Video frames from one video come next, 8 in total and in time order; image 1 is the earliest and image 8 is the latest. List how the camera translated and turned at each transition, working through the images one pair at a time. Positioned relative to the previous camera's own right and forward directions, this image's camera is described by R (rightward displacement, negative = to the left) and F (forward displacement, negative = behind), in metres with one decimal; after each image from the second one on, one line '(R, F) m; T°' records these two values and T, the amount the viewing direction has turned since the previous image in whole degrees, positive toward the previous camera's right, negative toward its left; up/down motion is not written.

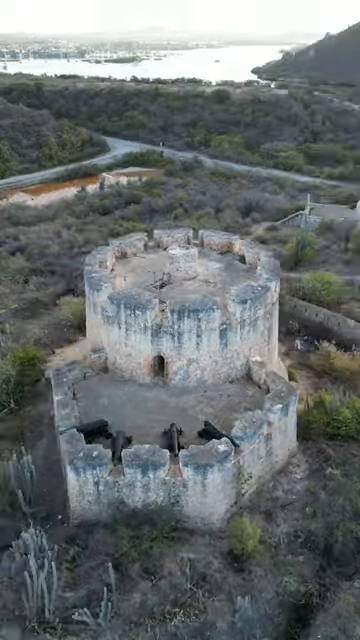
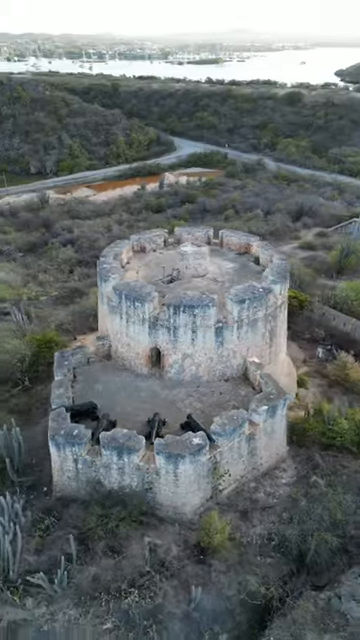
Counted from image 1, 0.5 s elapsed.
(+1.4, -0.2) m; -7°
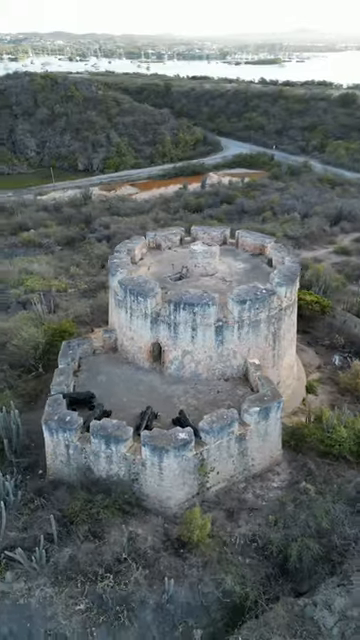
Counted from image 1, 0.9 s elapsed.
(+0.9, -0.1) m; -5°
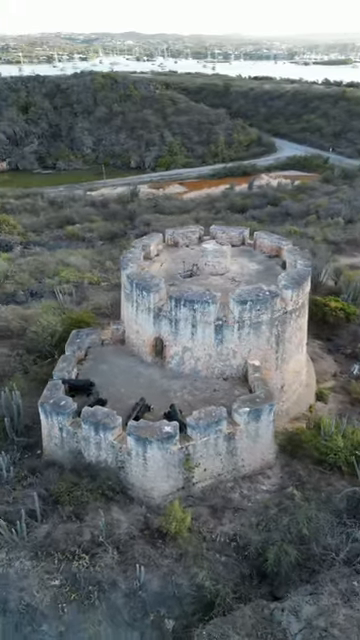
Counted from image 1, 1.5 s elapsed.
(+1.0, -0.1) m; -6°
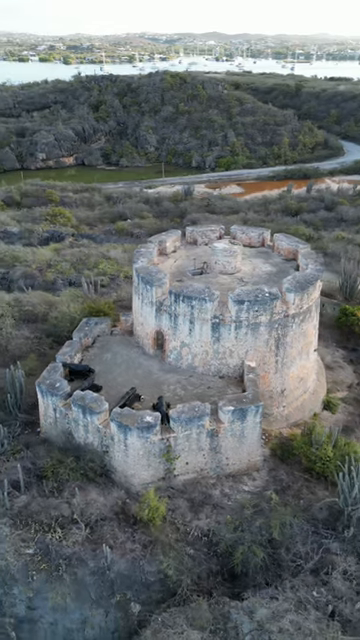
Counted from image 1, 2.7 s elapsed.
(+1.3, -0.1) m; -7°
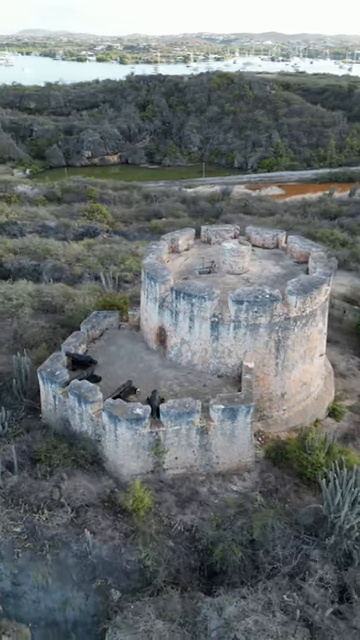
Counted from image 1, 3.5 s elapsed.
(+0.9, -0.1) m; -5°
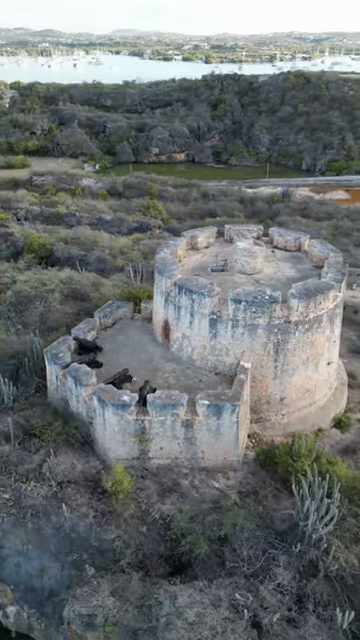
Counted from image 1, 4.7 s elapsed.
(+1.4, -0.1) m; -8°
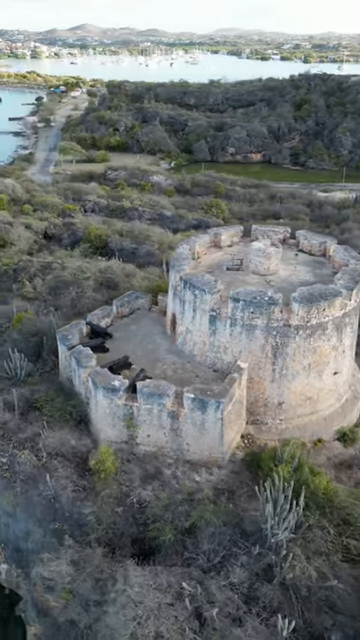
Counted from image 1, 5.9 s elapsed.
(+1.6, -0.1) m; -9°
